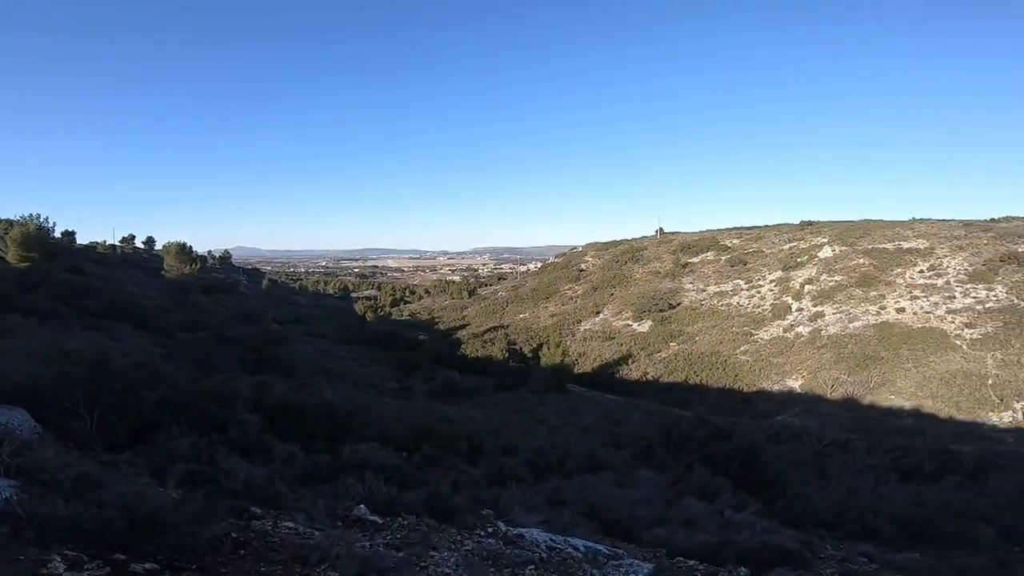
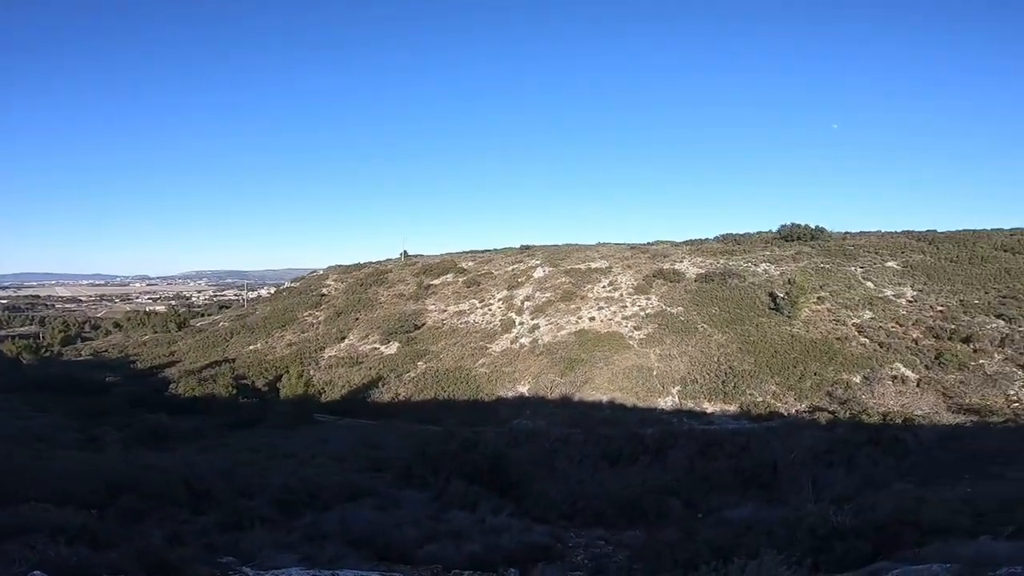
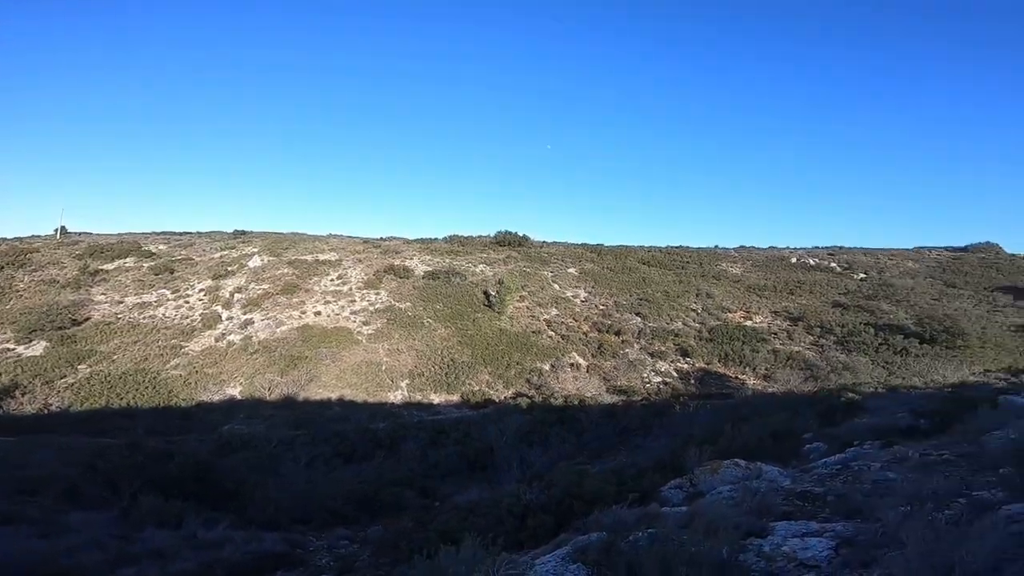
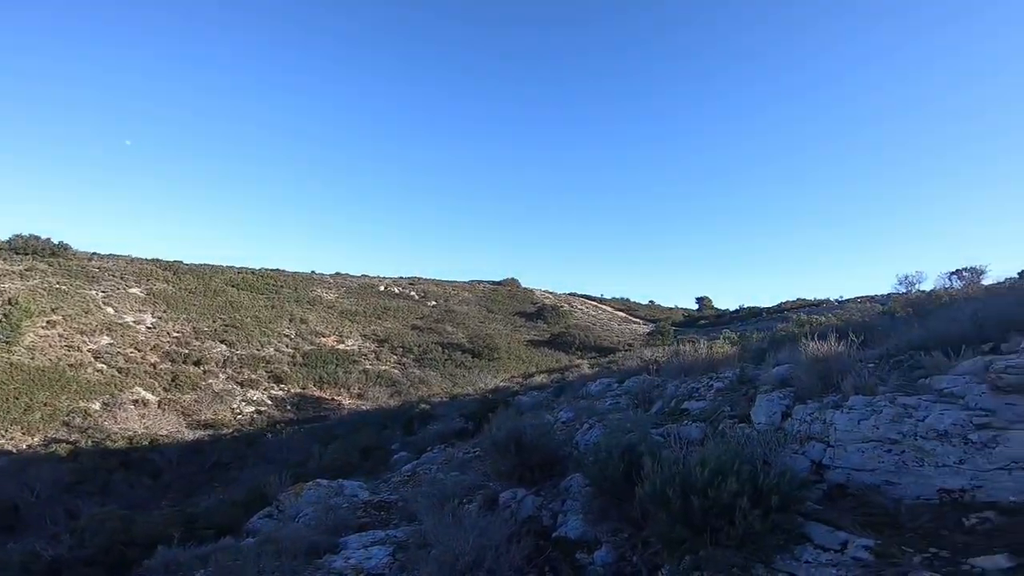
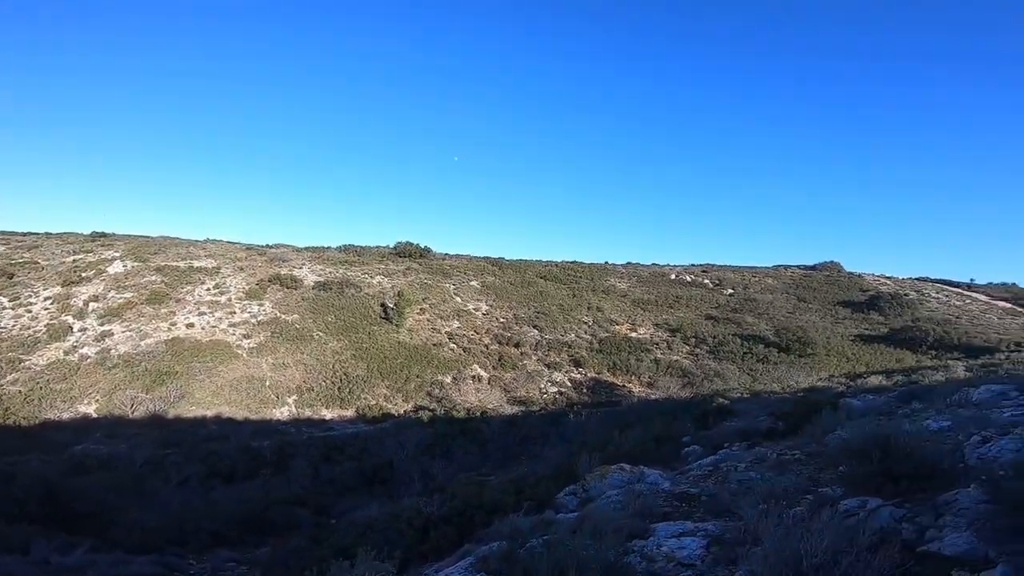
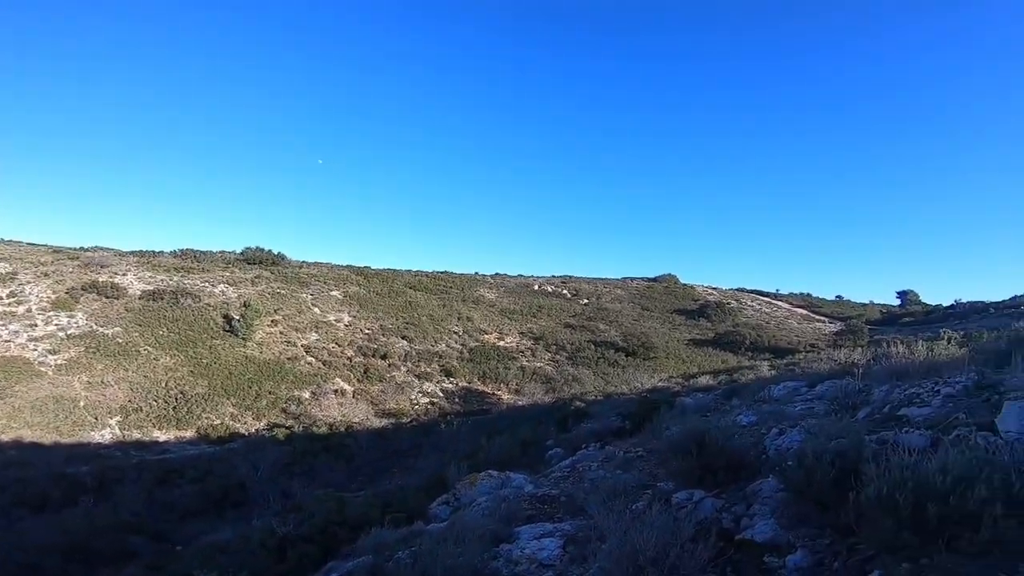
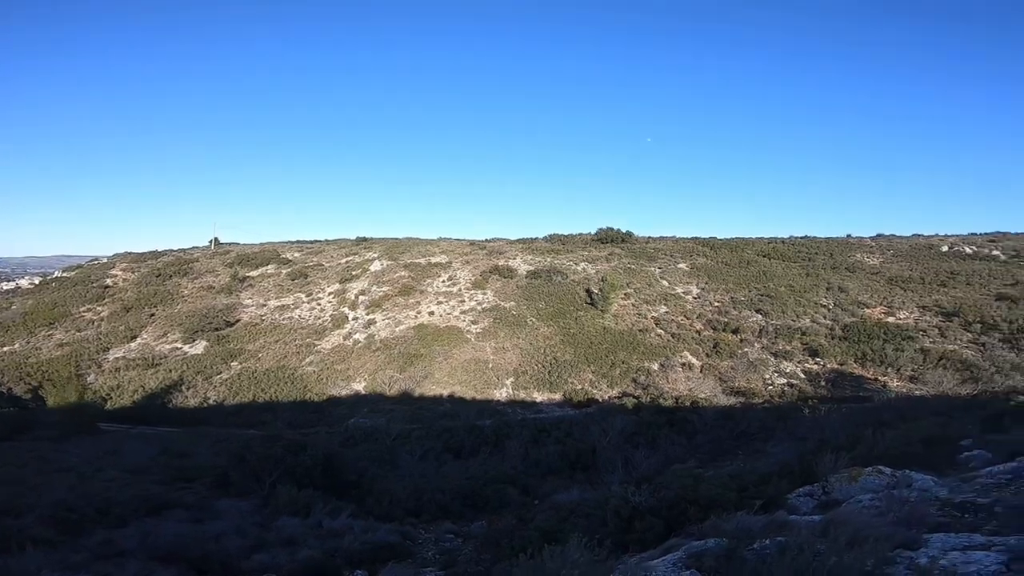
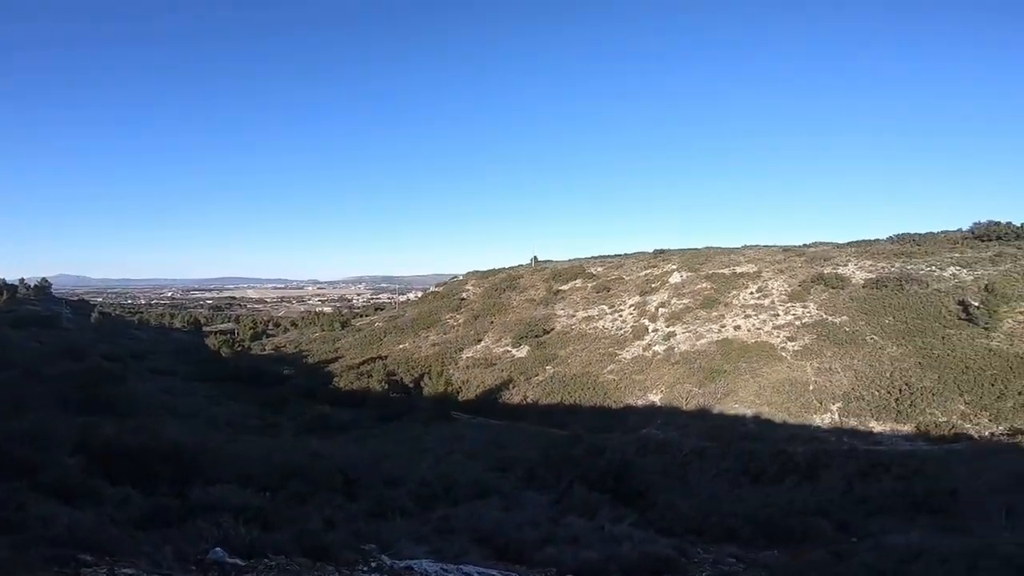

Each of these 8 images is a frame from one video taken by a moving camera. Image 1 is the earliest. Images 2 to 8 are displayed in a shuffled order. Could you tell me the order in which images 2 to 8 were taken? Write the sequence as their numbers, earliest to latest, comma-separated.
8, 2, 7, 3, 5, 6, 4
